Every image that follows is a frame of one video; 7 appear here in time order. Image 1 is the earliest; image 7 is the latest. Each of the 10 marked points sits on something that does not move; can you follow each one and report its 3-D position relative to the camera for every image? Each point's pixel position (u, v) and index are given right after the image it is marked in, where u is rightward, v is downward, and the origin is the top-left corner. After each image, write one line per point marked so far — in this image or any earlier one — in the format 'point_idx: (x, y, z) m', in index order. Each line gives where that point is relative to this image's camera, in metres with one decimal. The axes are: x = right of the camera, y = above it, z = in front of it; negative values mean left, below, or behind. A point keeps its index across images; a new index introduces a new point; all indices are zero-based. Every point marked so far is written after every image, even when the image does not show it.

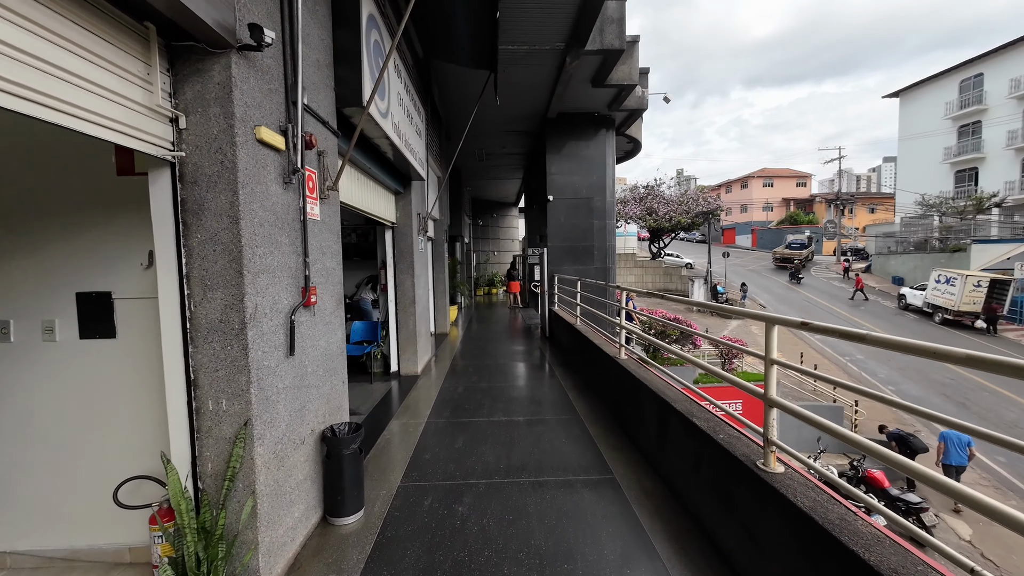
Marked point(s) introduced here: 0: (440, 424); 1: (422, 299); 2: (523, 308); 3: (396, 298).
0: (-0.6, -1.2, +3.8) m
1: (-1.2, -0.2, +5.9) m
2: (+0.4, -0.6, +13.0) m
3: (-1.4, -0.1, +5.3) m
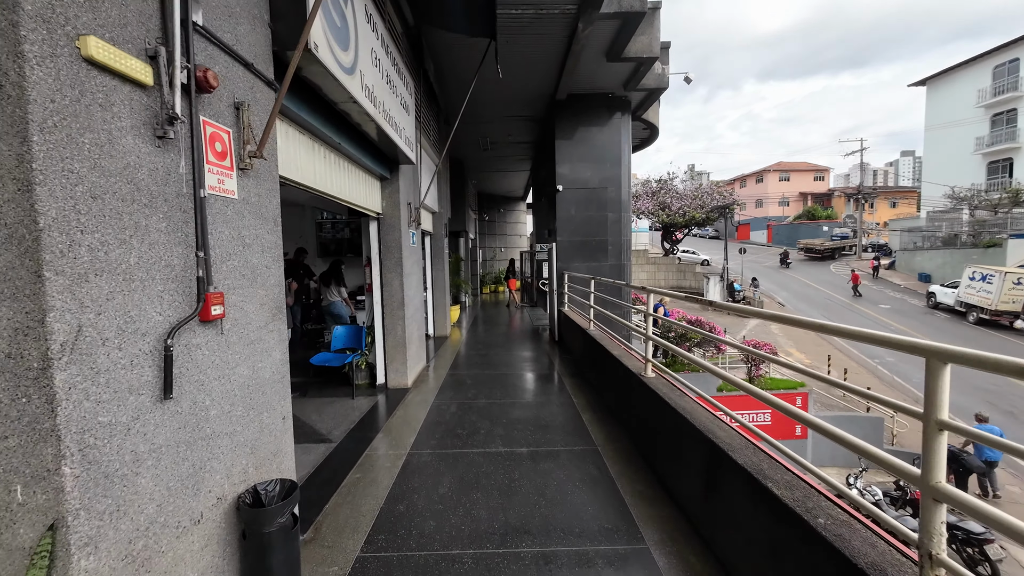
0: (-0.6, -1.2, +3.1) m
1: (-1.2, -0.2, +5.2) m
2: (+0.6, -0.6, +12.2) m
3: (-1.4, -0.1, +4.6) m
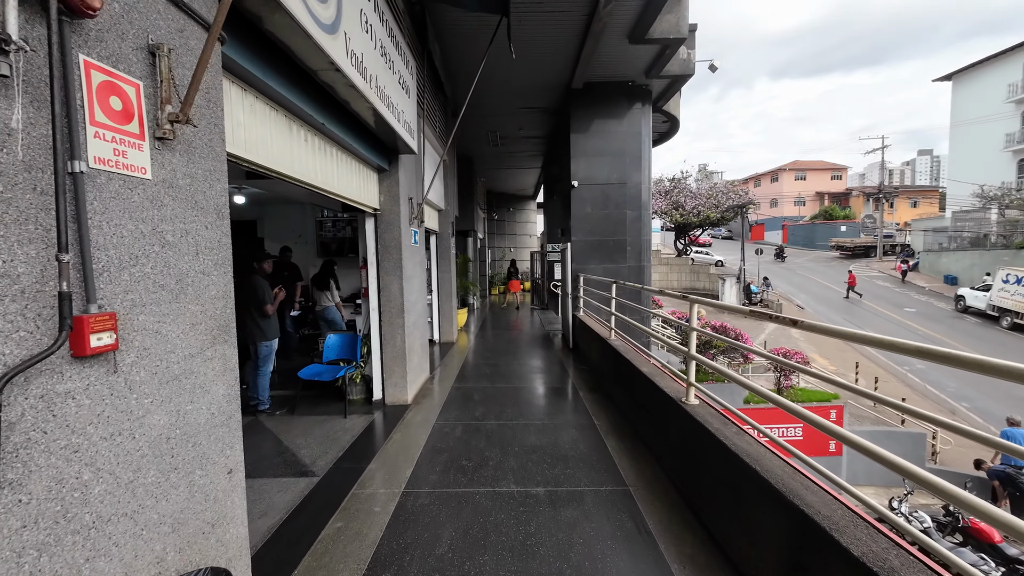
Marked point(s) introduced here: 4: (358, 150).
0: (-0.5, -1.3, +2.6) m
1: (-1.1, -0.2, +4.7) m
2: (+0.8, -0.6, +11.7) m
3: (-1.3, -0.2, +4.1) m
4: (-1.3, +1.2, +3.5) m
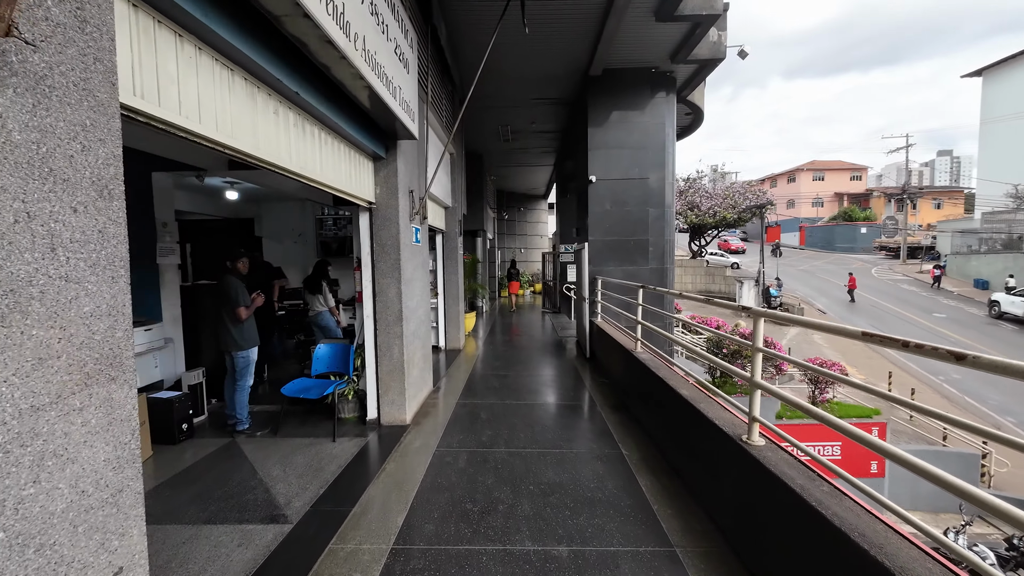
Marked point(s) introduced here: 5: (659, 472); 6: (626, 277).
0: (-0.5, -1.3, +2.1) m
1: (-0.9, -0.3, +4.2) m
2: (+1.1, -0.7, +11.2) m
3: (-1.2, -0.2, +3.7) m
4: (-1.2, +1.1, +3.0) m
5: (+1.0, -1.3, +3.0) m
6: (+1.8, +0.2, +6.6) m
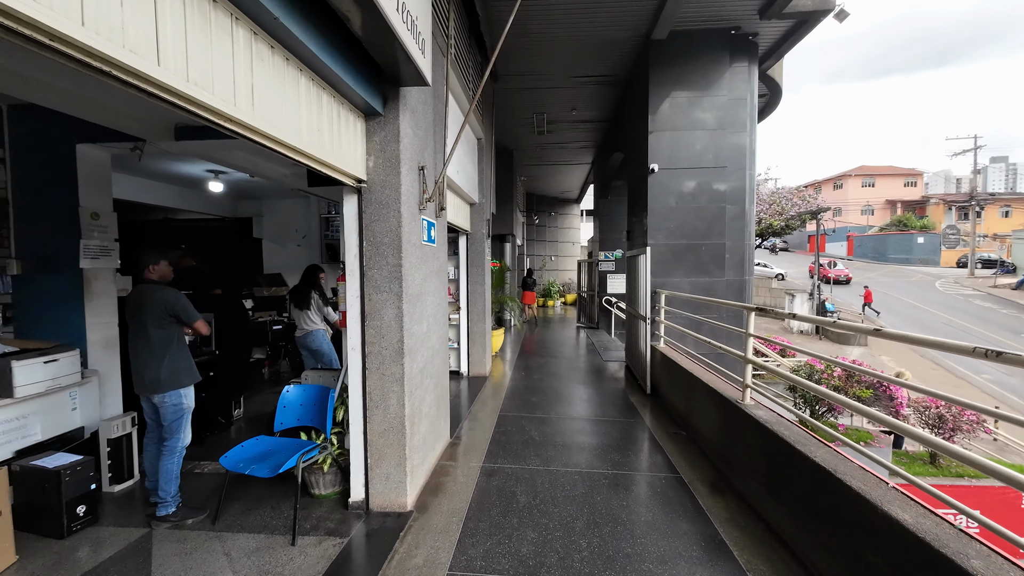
0: (-0.3, -1.4, +0.8) m
1: (-0.6, -0.4, +3.0) m
2: (+1.8, -1.0, +9.8) m
3: (-0.8, -0.3, +2.5) m
4: (-0.9, +1.0, +1.9) m
5: (+1.3, -1.4, +1.6) m
6: (+2.2, 0.0, +5.2) m
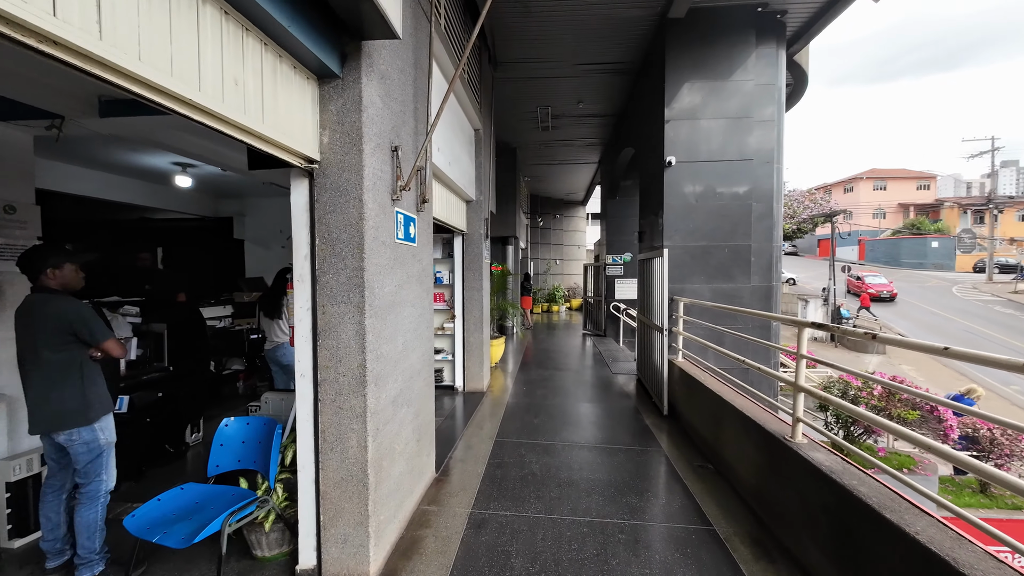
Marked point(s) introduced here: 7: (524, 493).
0: (-0.3, -1.4, +0.3) m
1: (-0.6, -0.4, +2.5) m
2: (+1.9, -1.1, +9.3) m
3: (-0.9, -0.4, +1.9) m
4: (-0.9, +1.0, +1.3) m
5: (+1.2, -1.4, +1.1) m
6: (+2.2, -0.1, +4.7) m
7: (+0.1, -1.3, +2.8) m
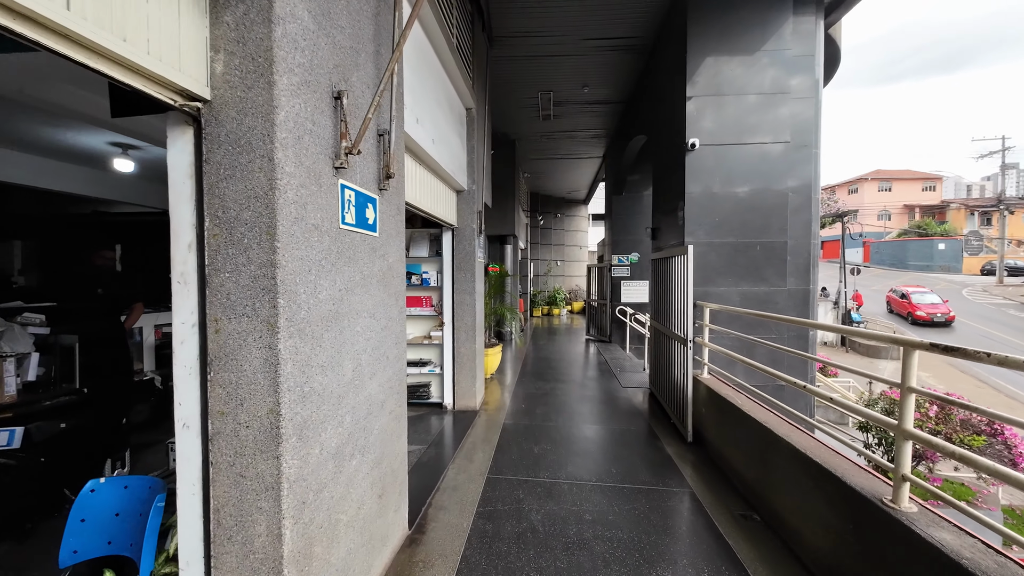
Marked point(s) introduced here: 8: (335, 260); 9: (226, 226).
0: (-0.3, -1.4, -0.4) m
1: (-0.6, -0.4, +1.8) m
2: (+1.9, -1.1, +8.6) m
3: (-0.9, -0.4, +1.3) m
4: (-0.9, +1.0, +0.7) m
5: (+1.2, -1.5, +0.4) m
6: (+2.2, -0.1, +4.0) m
7: (0.0, -1.4, +2.1) m
8: (-0.7, +0.1, +1.6) m
9: (-0.8, +0.2, +1.3) m
